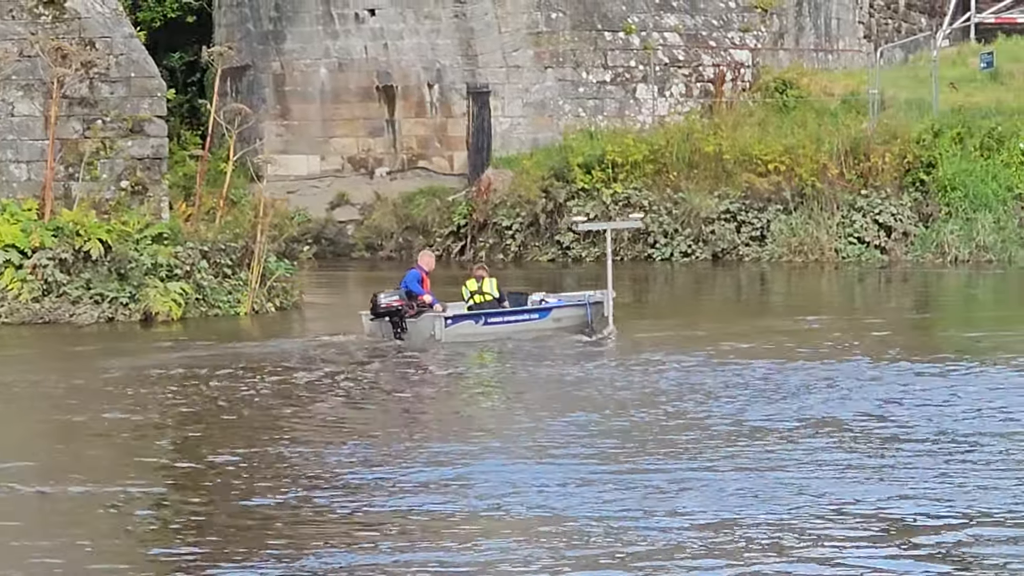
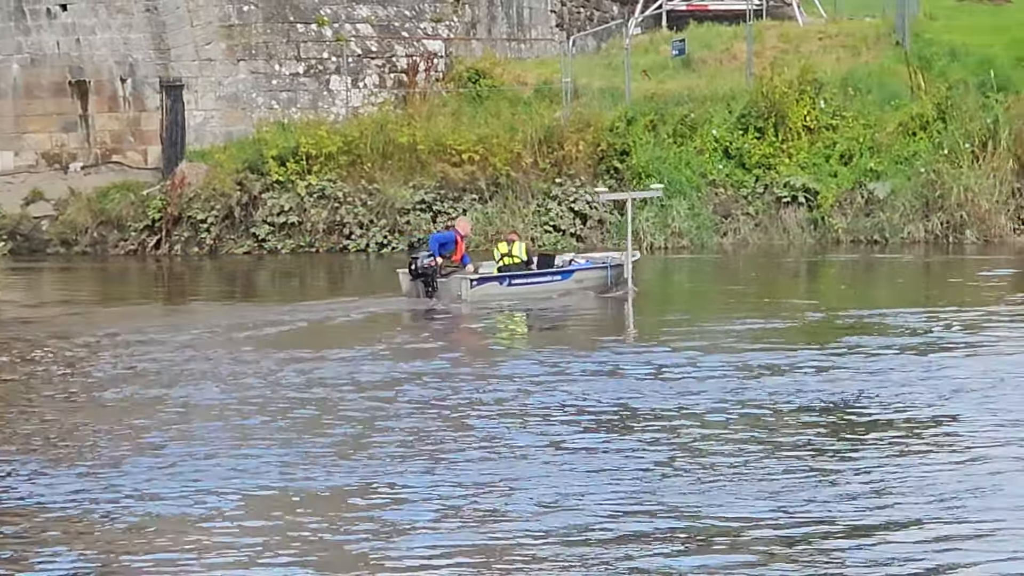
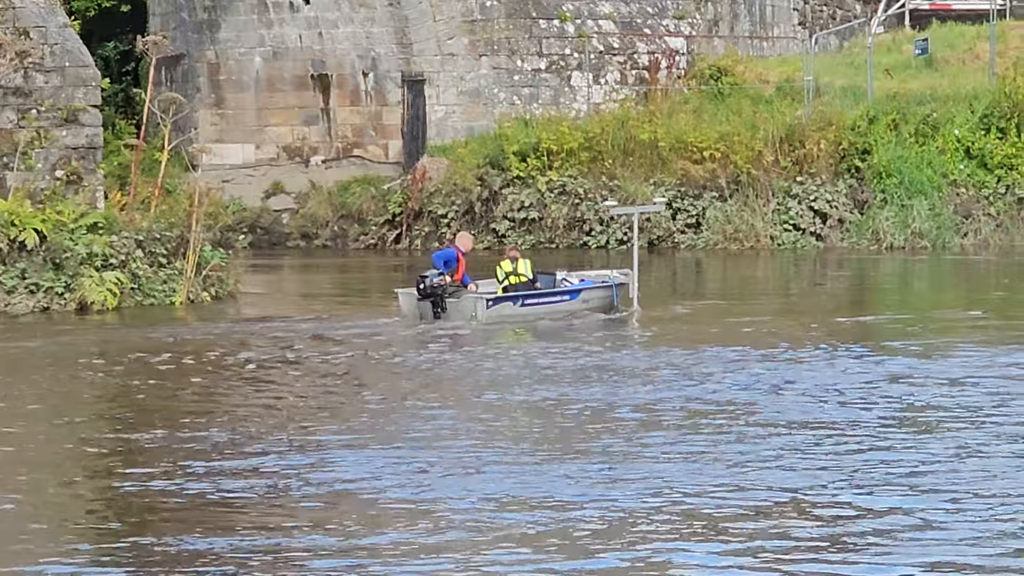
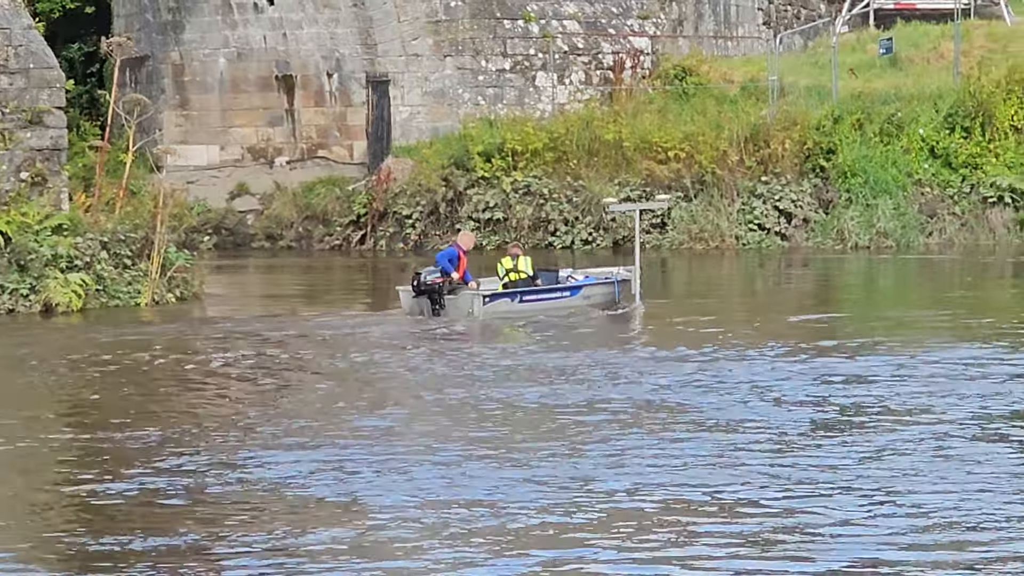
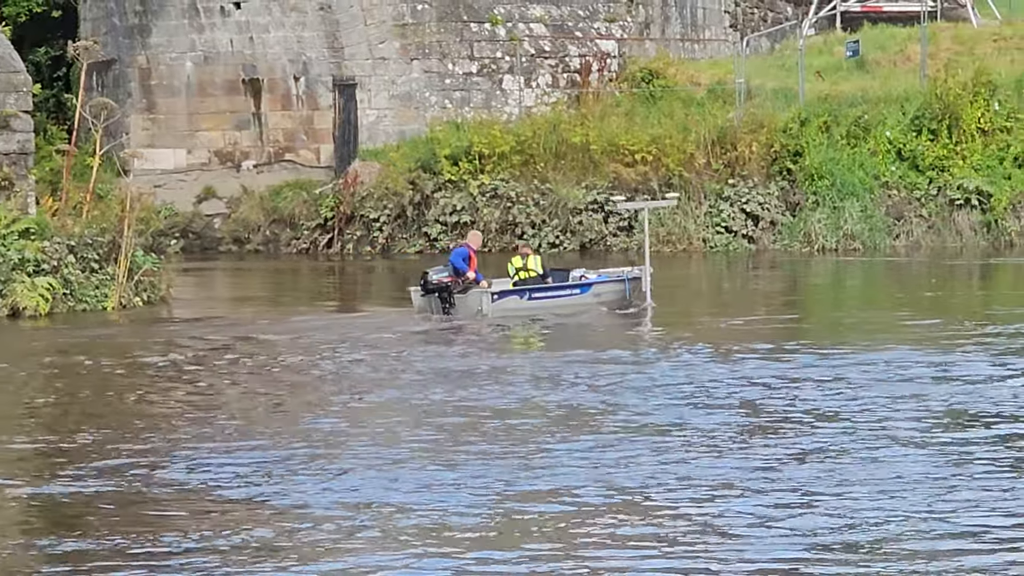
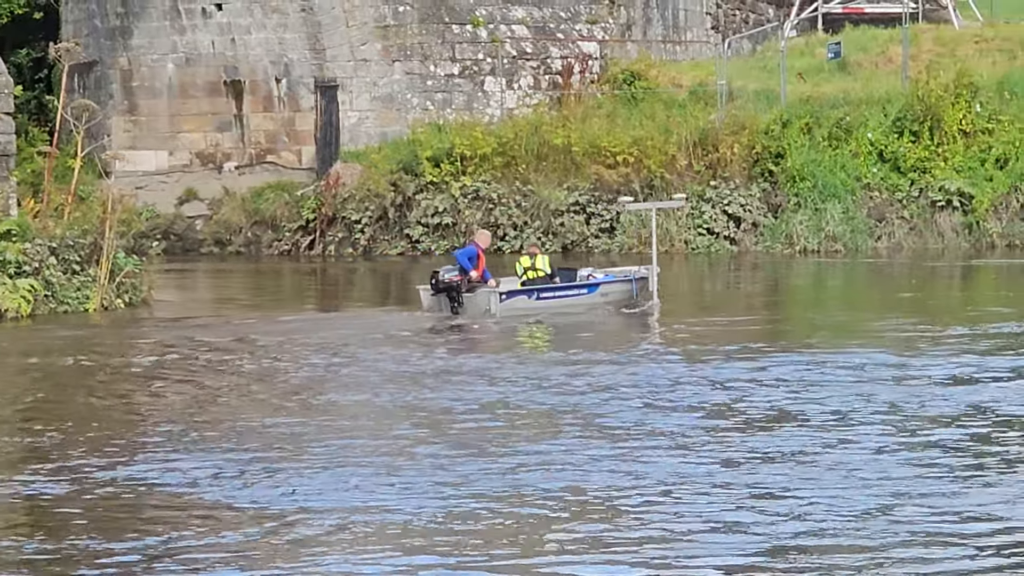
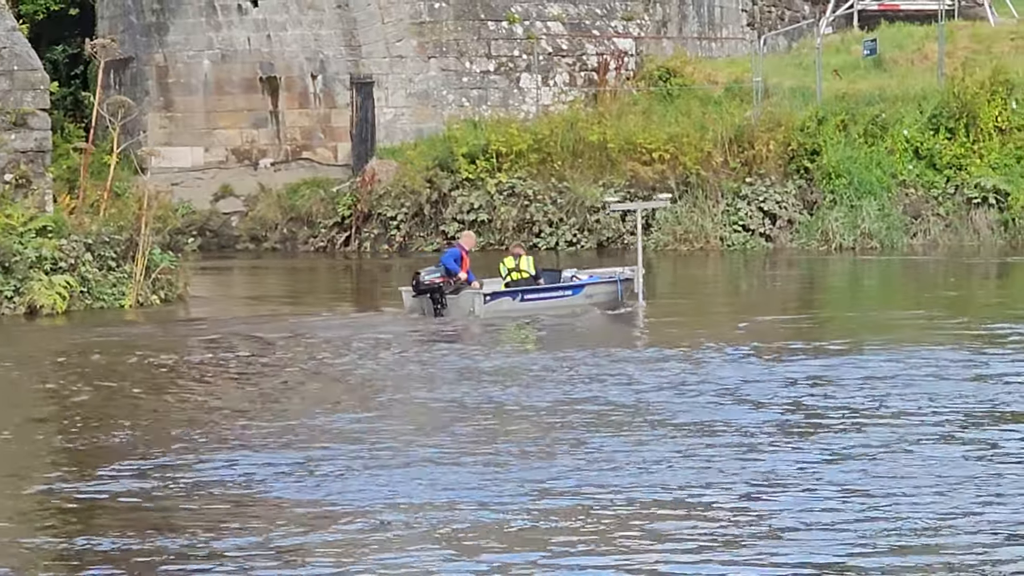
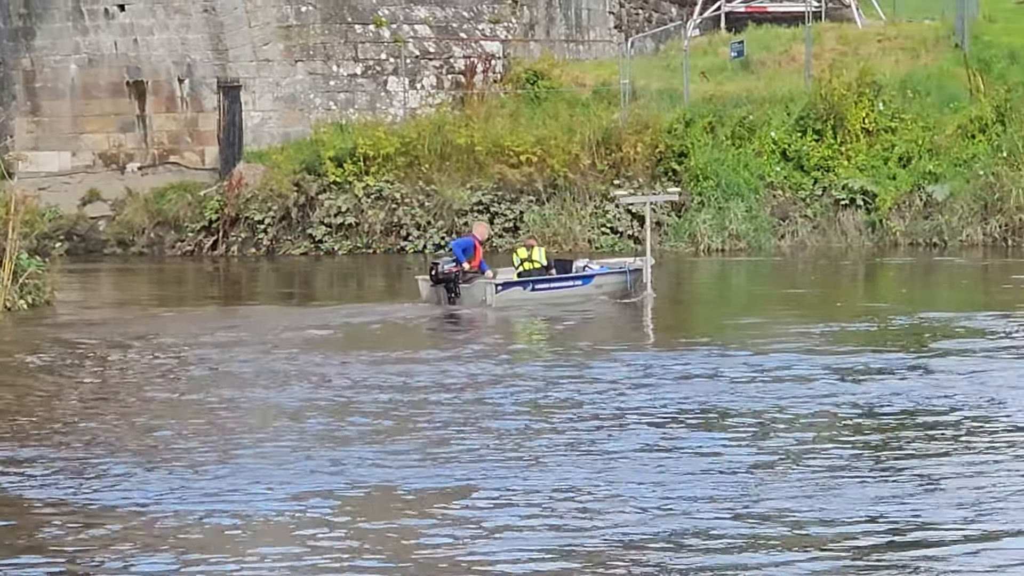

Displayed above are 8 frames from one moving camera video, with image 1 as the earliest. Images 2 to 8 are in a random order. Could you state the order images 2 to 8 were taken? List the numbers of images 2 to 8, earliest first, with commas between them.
3, 4, 7, 5, 6, 8, 2
